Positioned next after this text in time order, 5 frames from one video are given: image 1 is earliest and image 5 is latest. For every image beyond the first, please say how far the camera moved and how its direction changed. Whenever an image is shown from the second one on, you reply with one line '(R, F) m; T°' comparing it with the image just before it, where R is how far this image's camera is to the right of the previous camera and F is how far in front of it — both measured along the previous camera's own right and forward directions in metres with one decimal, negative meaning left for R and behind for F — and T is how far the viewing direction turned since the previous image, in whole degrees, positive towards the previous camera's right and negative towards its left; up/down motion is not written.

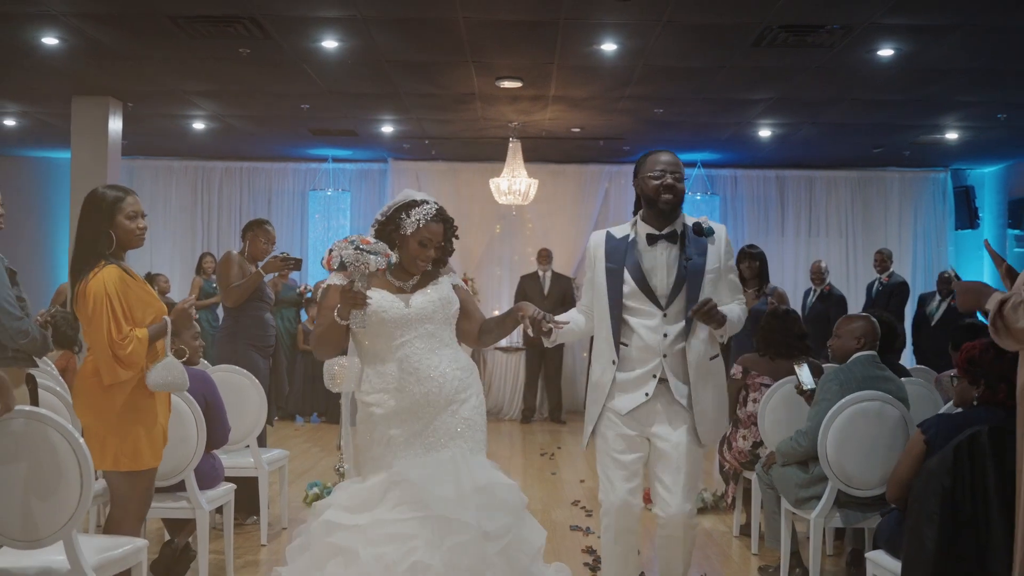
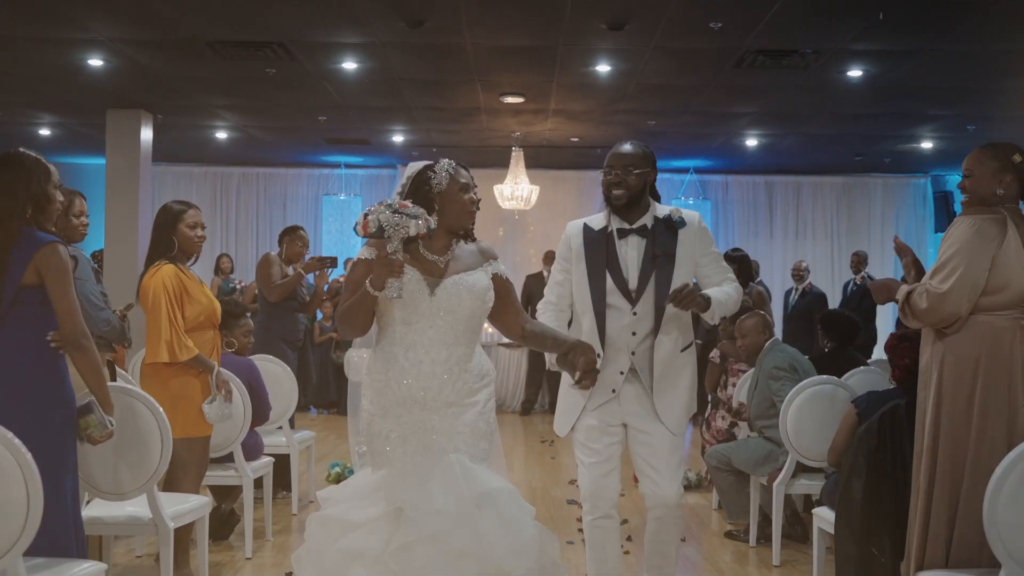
(0.0, -0.6) m; 0°
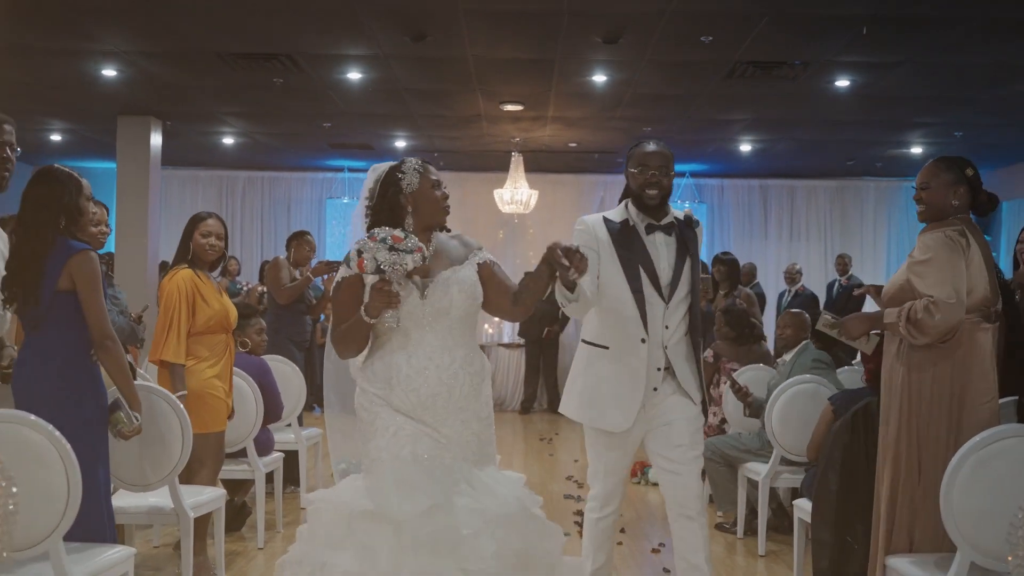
(0.0, -0.2) m; 0°
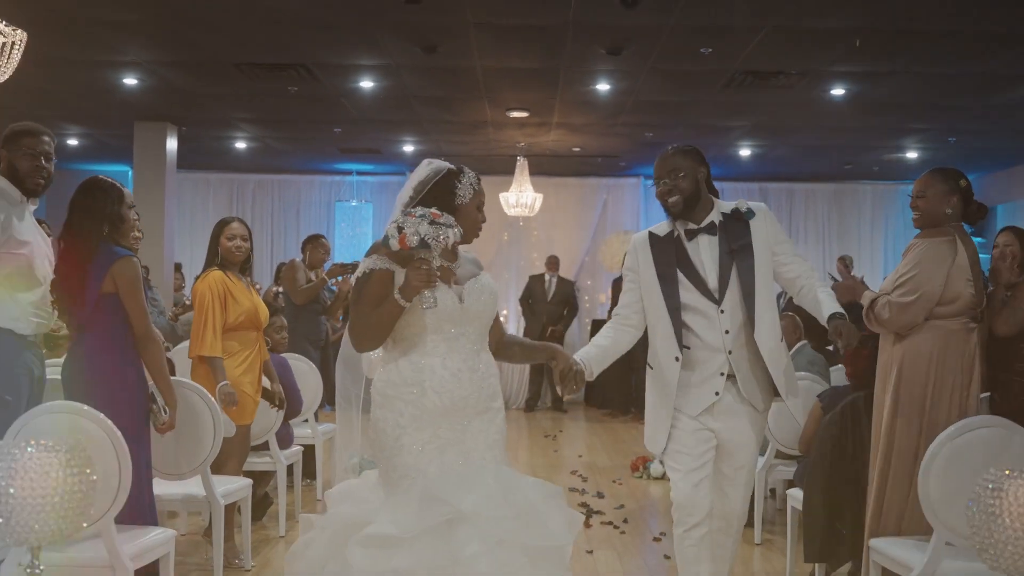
(0.0, -0.2) m; 0°
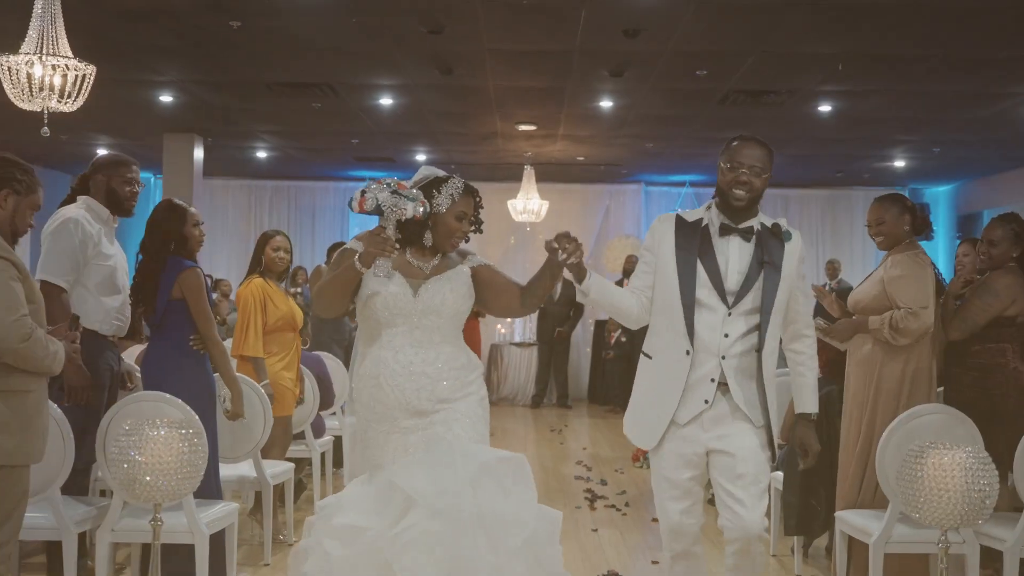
(-0.1, -0.5) m; 0°
